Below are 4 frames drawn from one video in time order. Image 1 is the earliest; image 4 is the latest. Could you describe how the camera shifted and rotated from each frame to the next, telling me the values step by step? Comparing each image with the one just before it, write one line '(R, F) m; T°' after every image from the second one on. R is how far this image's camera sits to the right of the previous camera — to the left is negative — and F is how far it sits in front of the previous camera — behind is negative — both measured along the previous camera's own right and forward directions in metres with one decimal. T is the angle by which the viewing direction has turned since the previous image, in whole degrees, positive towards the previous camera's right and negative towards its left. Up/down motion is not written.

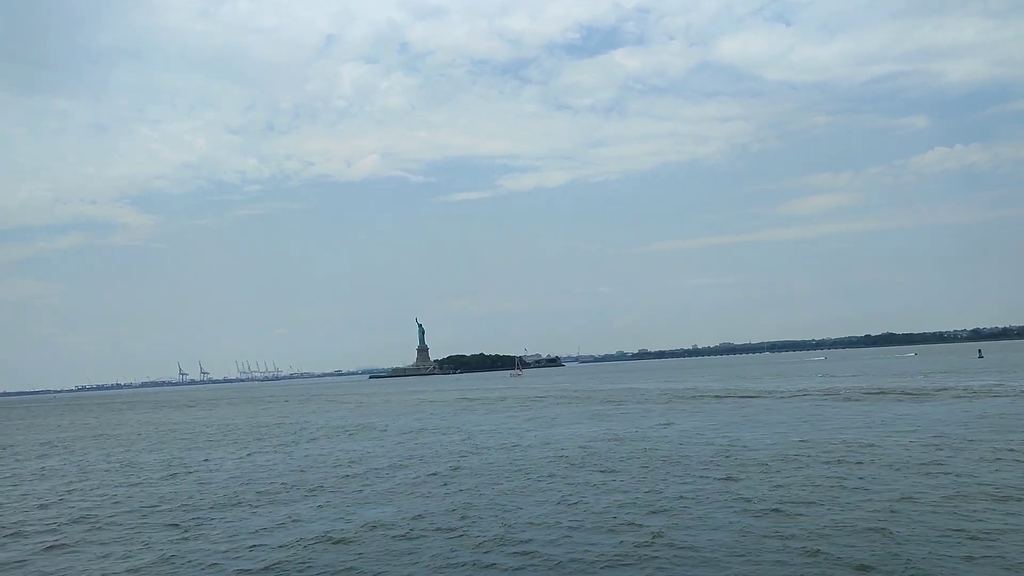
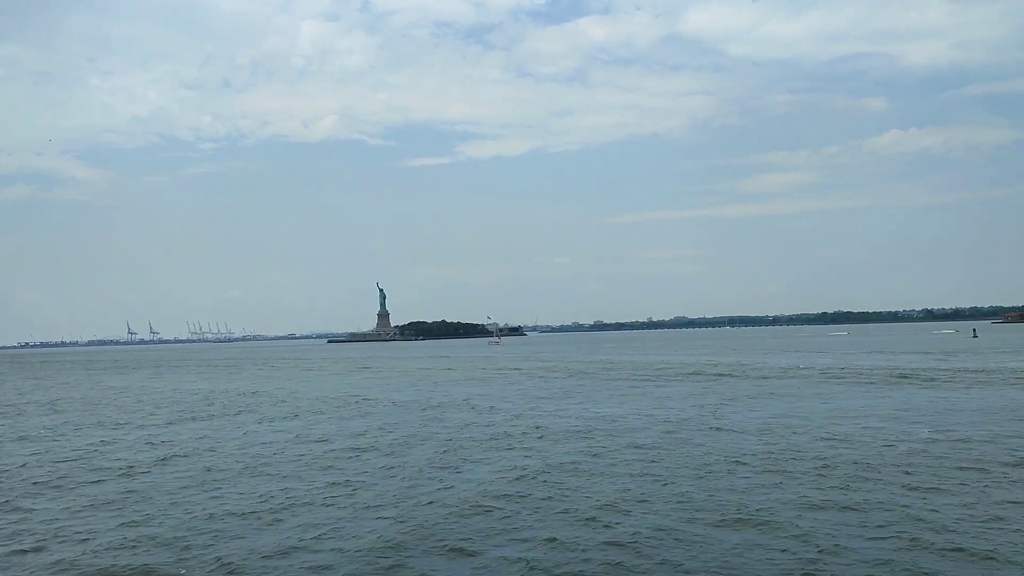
(-0.8, +1.7) m; +3°
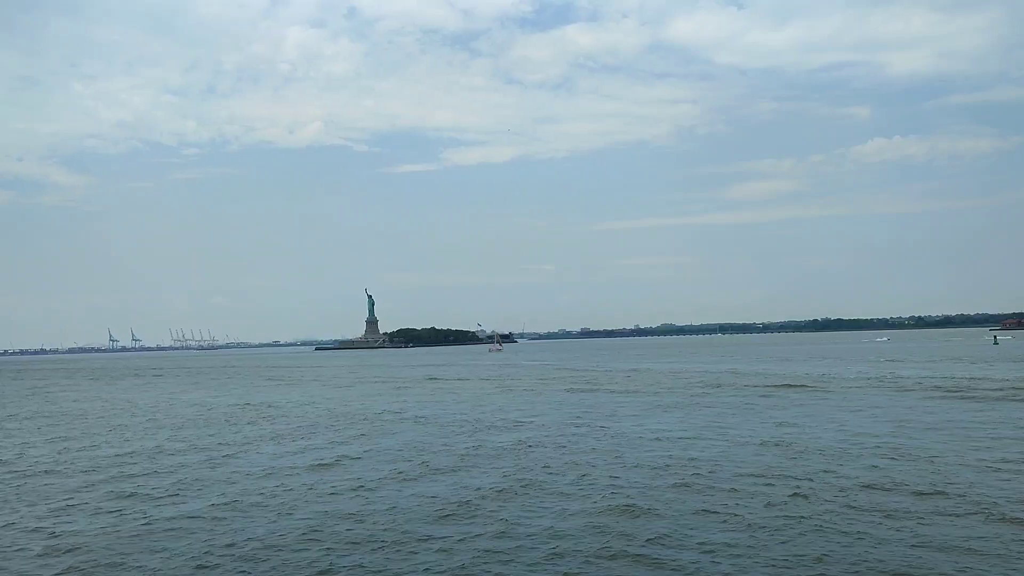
(-0.5, +1.1) m; +1°
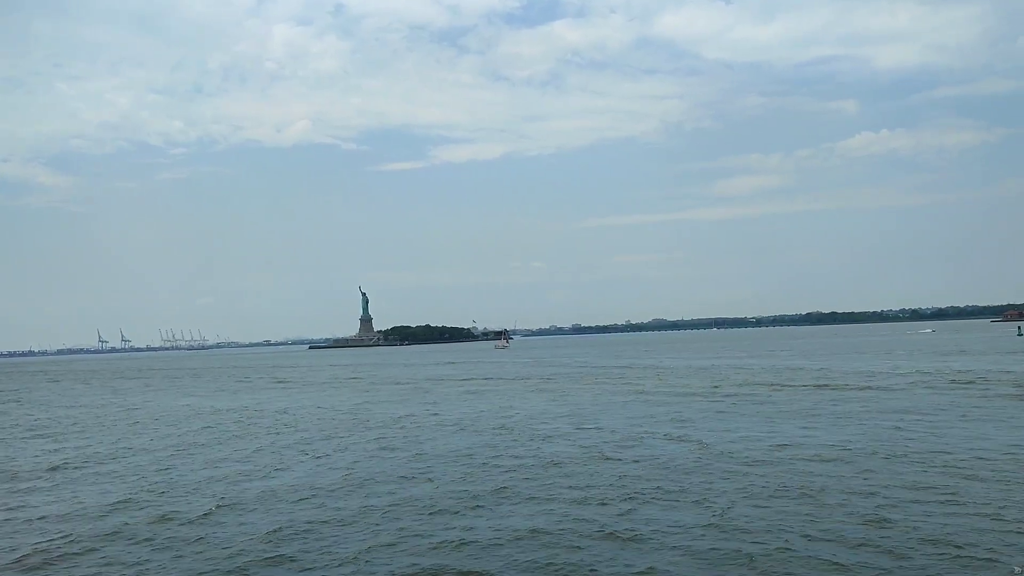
(-0.8, +0.8) m; +1°
